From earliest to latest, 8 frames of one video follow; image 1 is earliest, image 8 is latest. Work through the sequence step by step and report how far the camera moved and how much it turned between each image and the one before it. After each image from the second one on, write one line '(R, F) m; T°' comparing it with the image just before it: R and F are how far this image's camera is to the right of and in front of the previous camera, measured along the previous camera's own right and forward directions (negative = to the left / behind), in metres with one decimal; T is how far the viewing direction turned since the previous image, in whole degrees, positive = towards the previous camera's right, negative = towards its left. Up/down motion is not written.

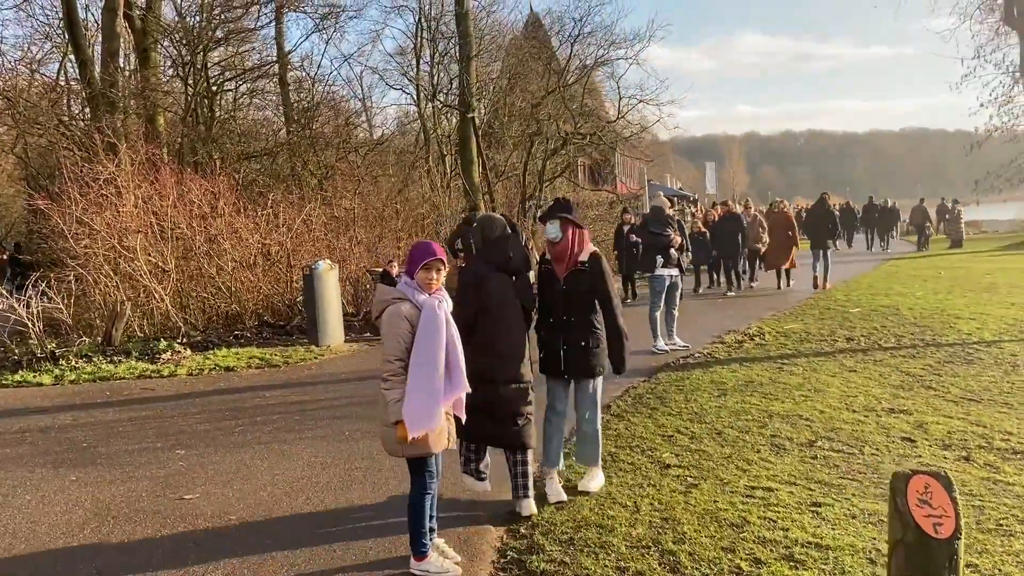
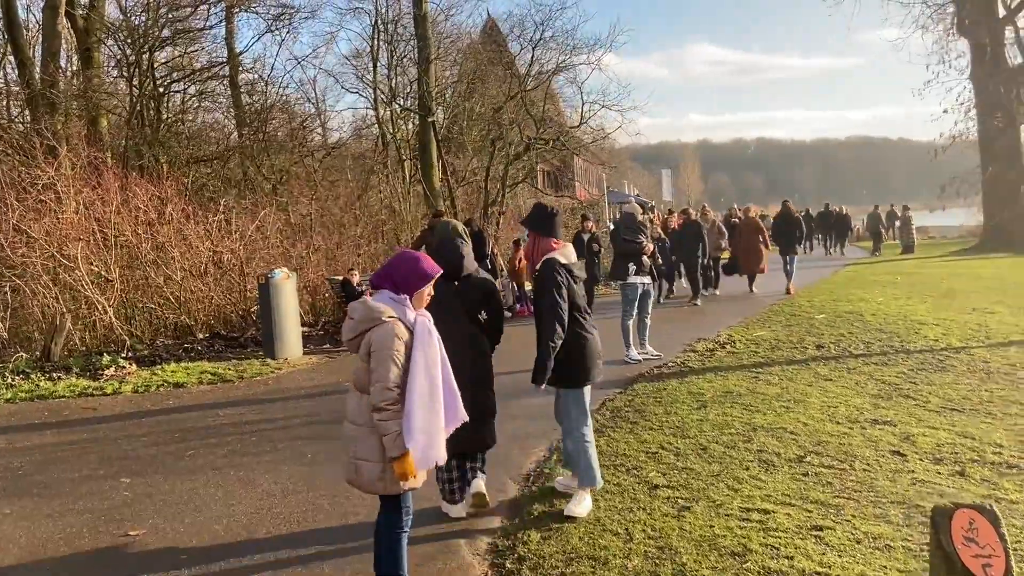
(-0.1, +0.3) m; +3°
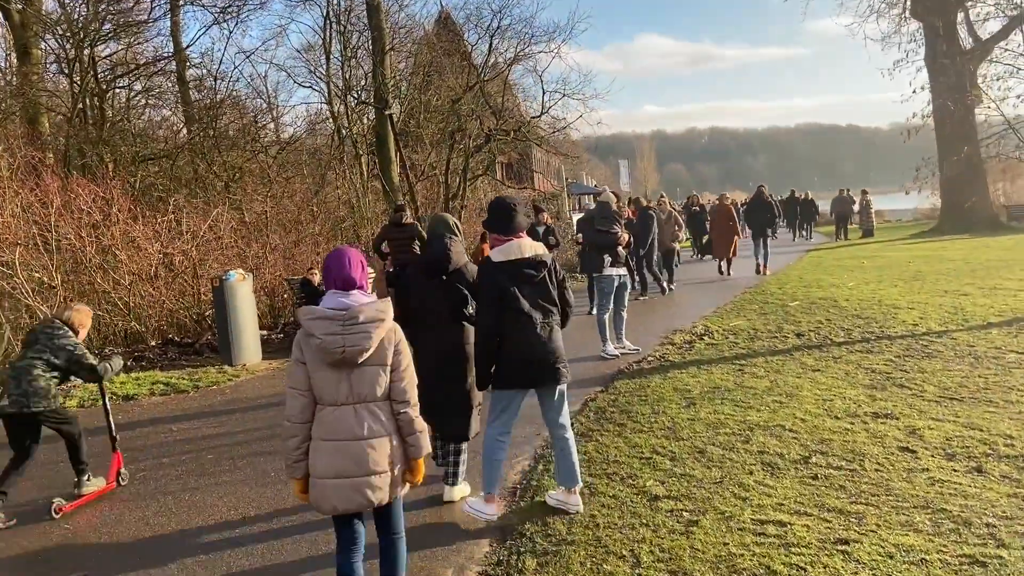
(-0.1, +0.4) m; +3°
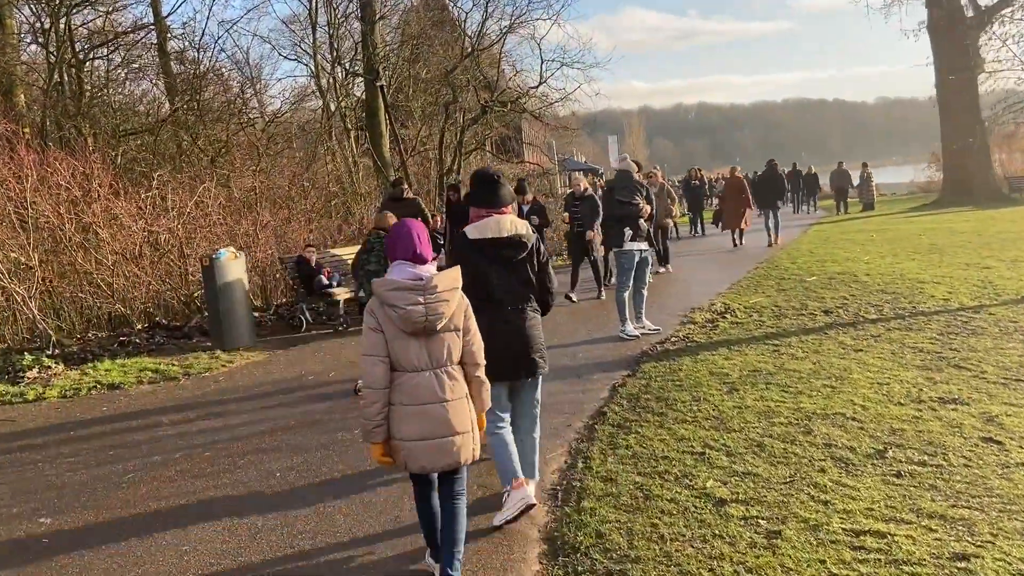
(-0.3, +0.5) m; +1°
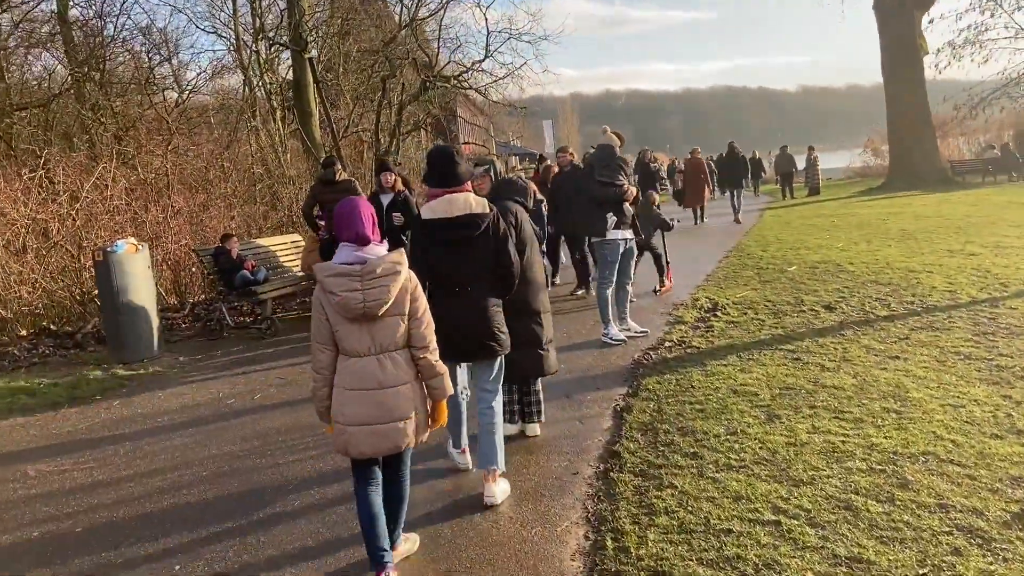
(-0.3, +1.3) m; +5°
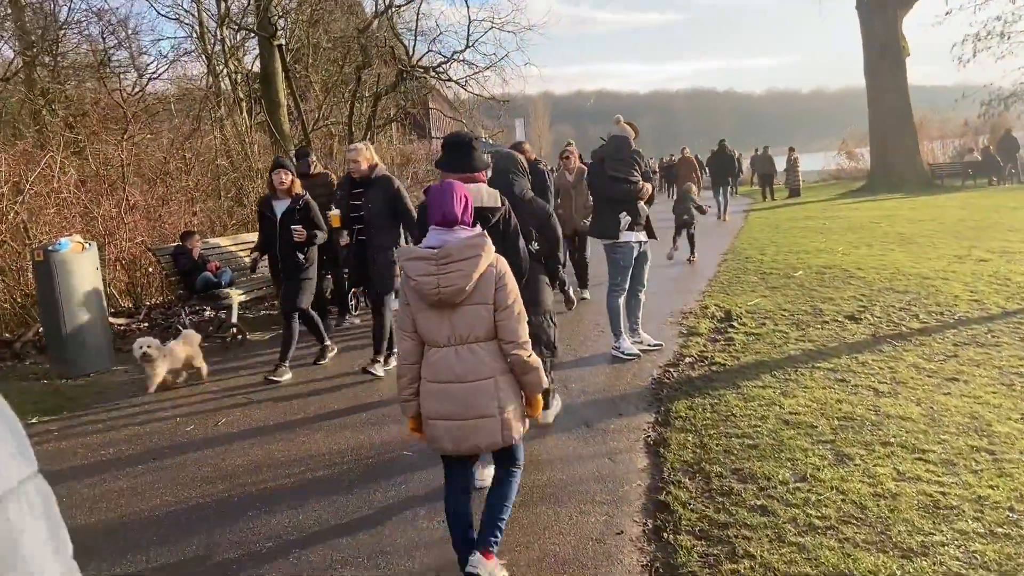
(-0.3, +0.7) m; +2°
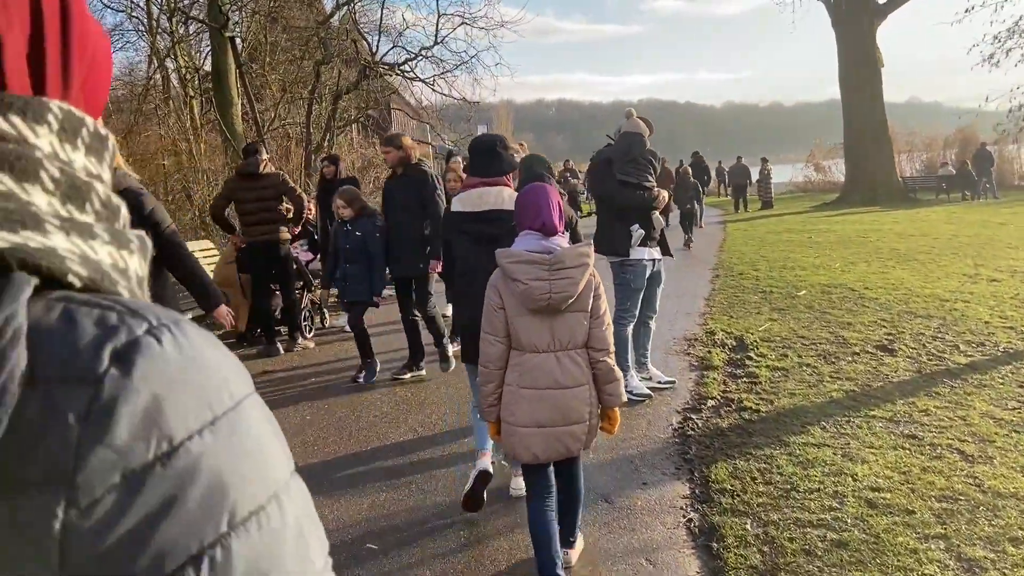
(-0.2, +1.0) m; +3°
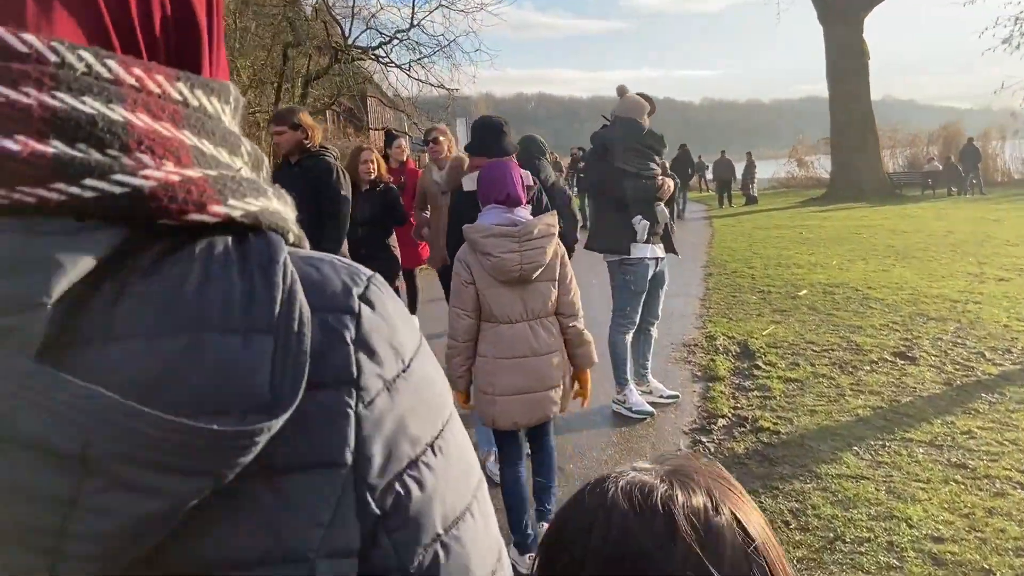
(0.0, +0.6) m; +2°
